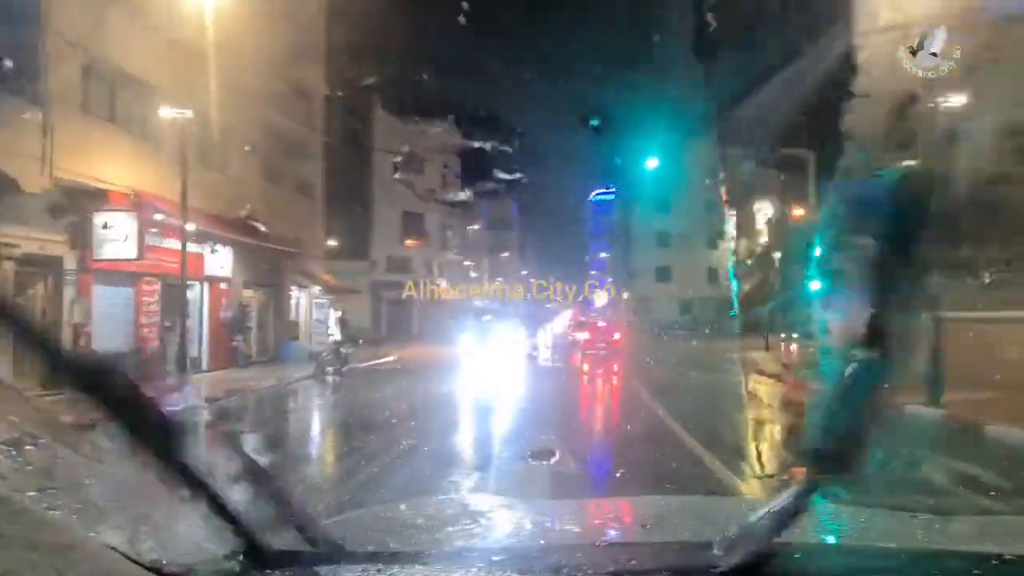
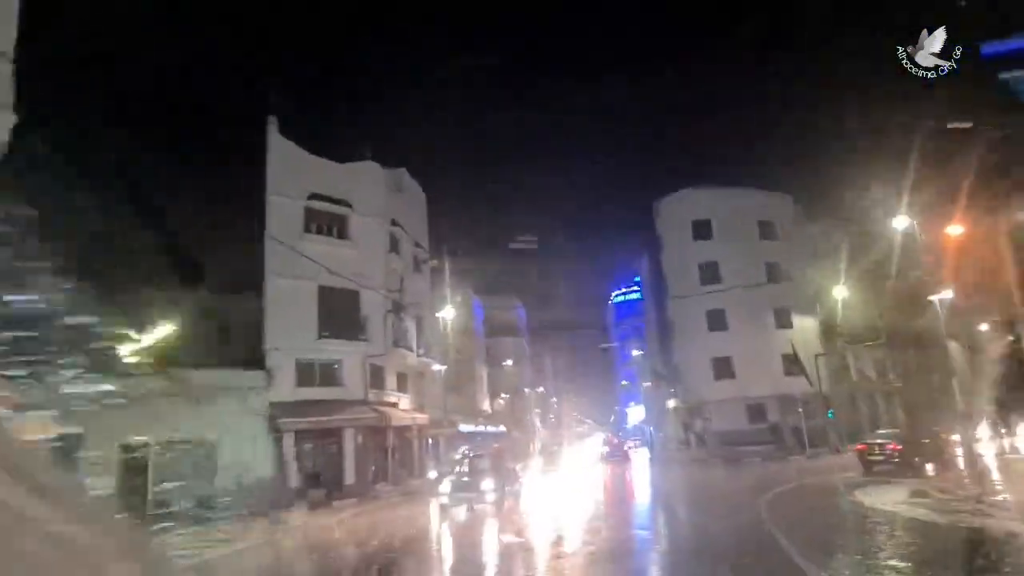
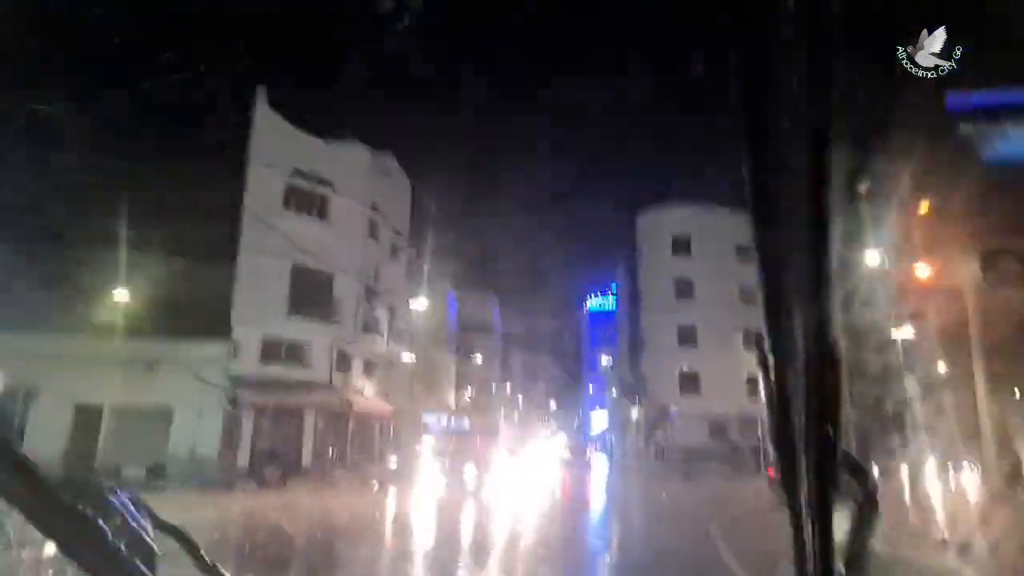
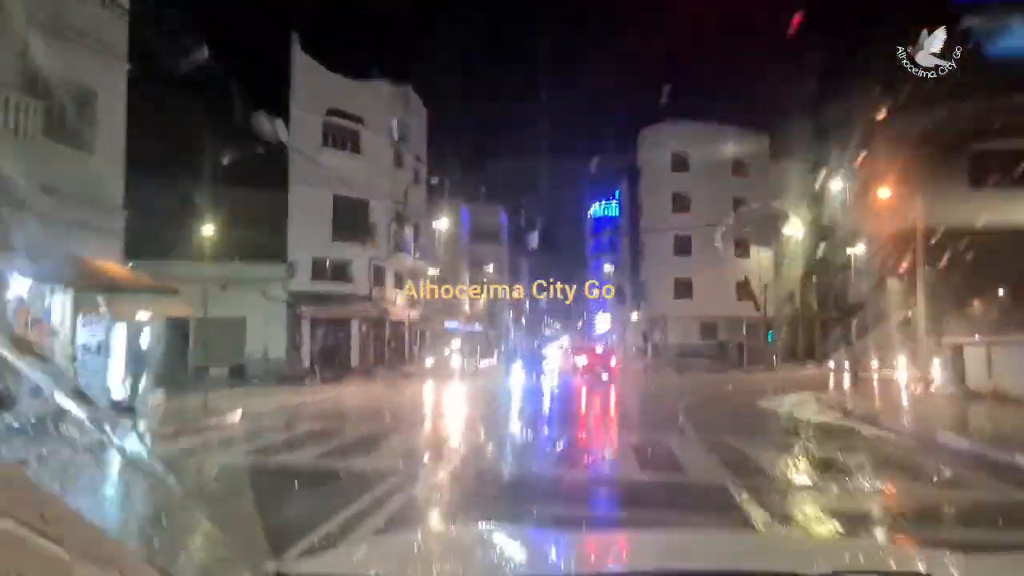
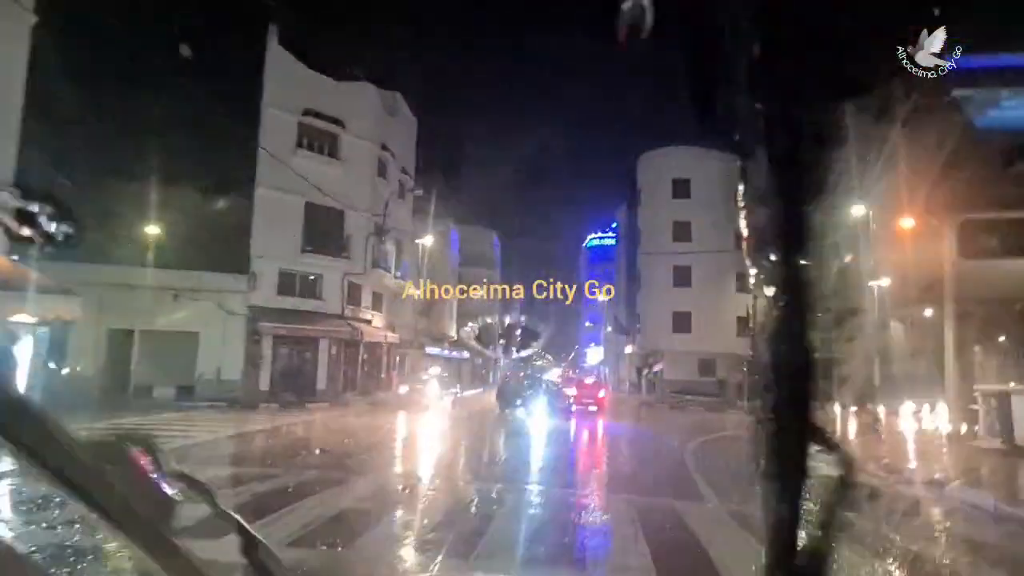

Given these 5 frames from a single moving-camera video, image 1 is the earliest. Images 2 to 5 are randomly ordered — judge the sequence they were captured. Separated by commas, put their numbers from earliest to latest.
4, 5, 3, 2
